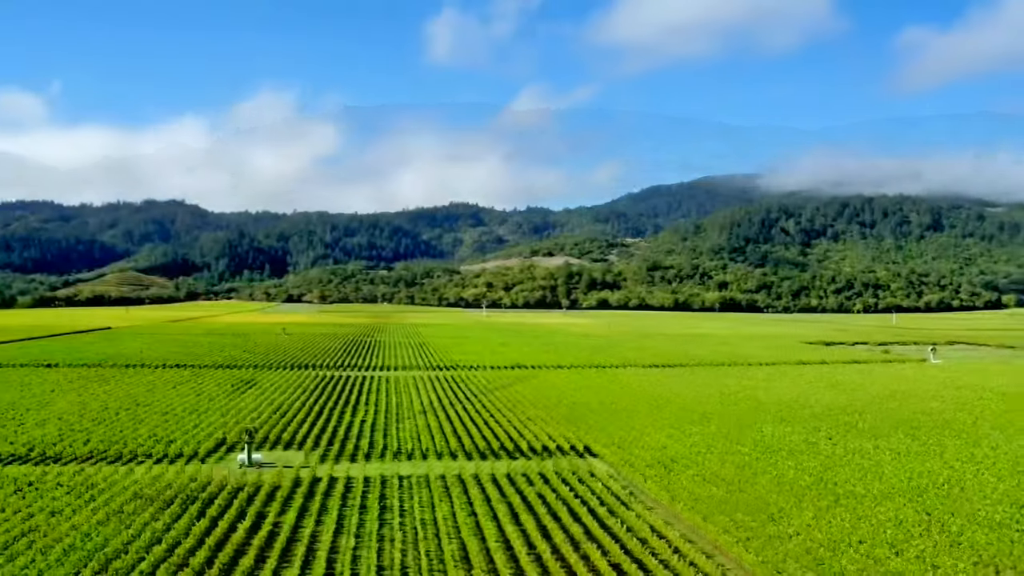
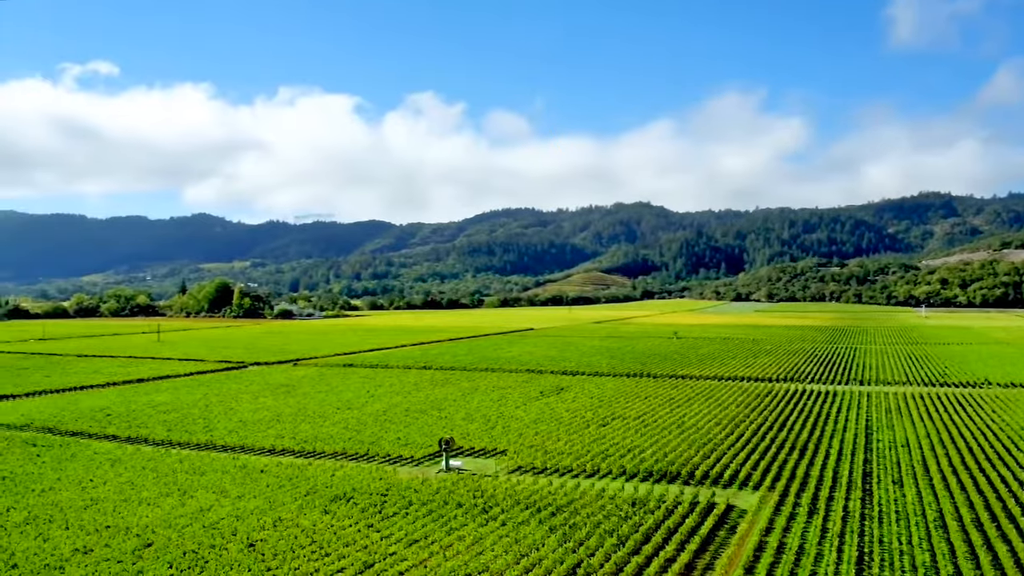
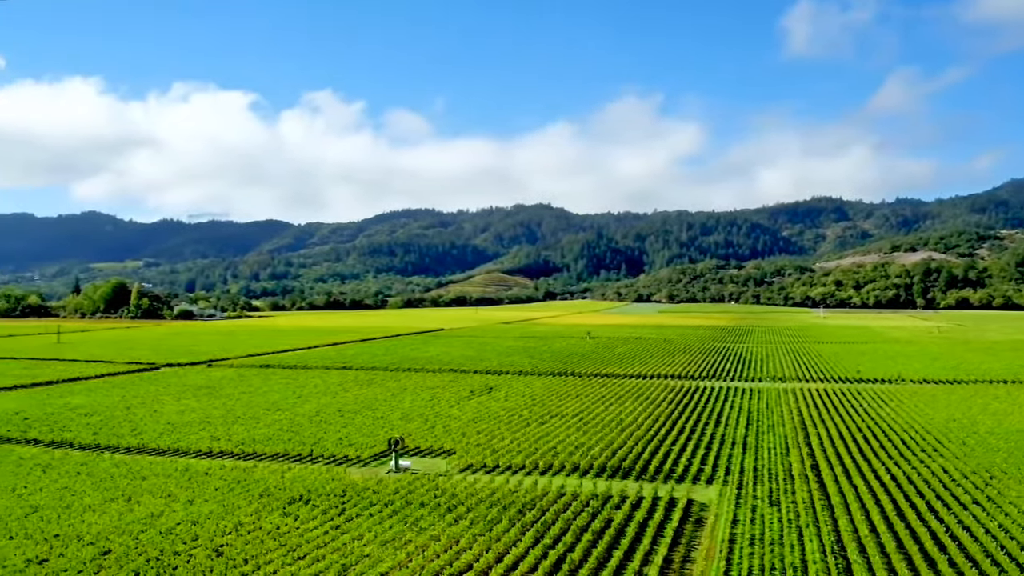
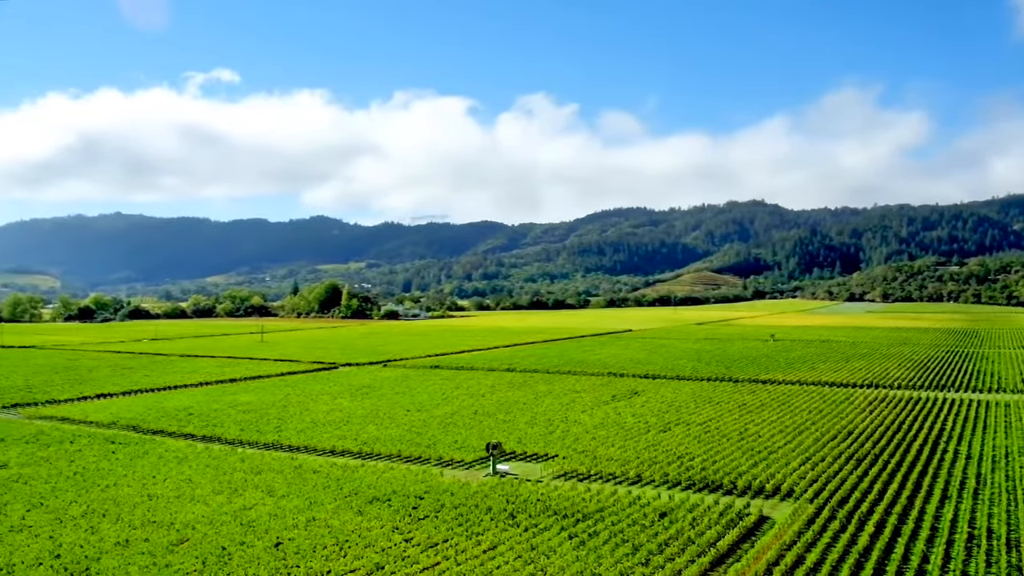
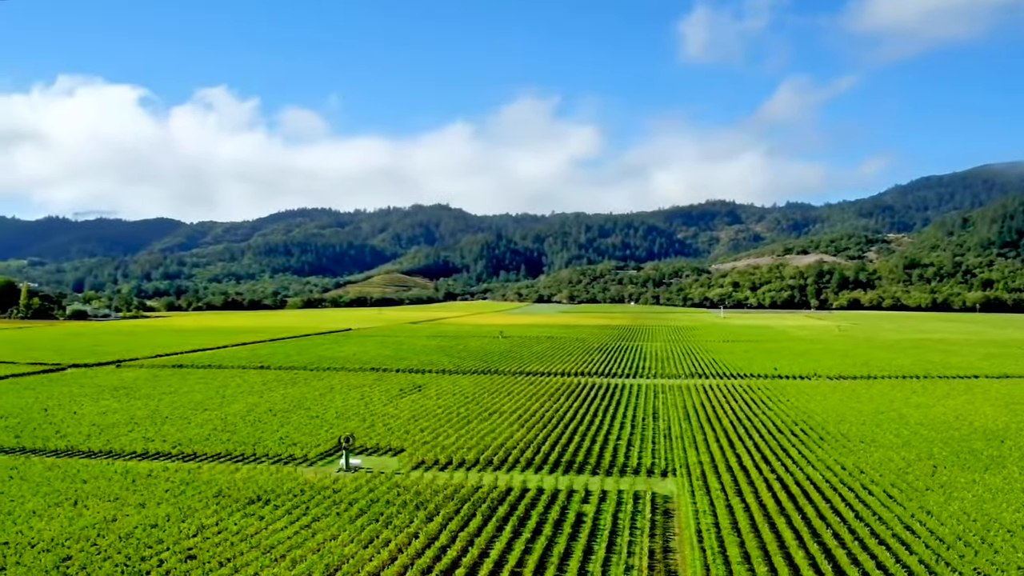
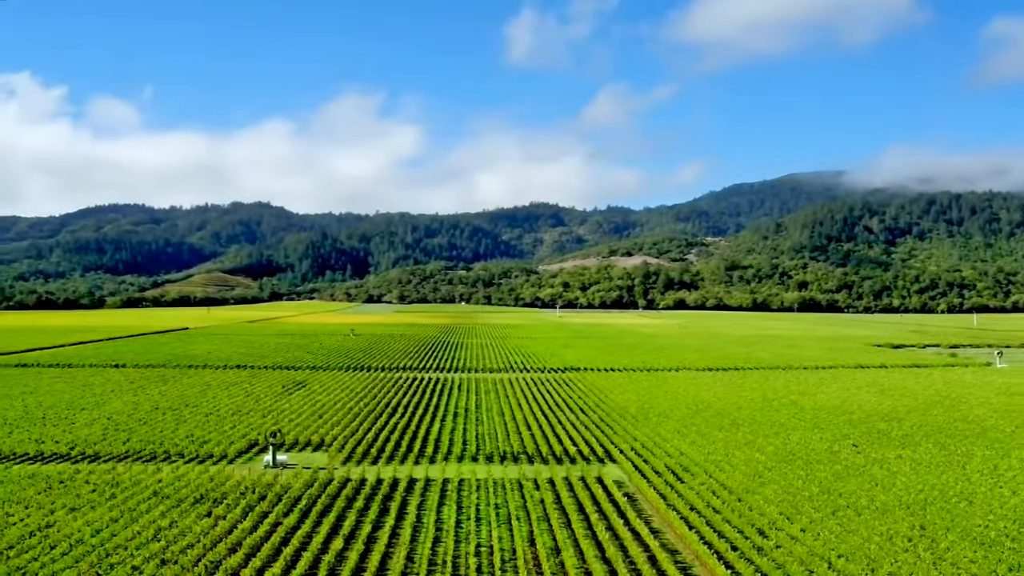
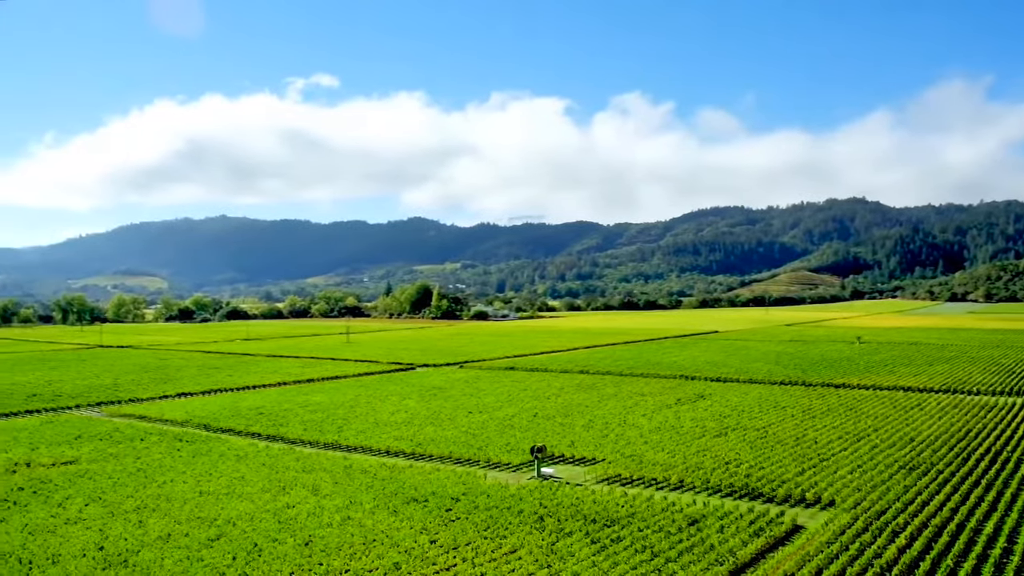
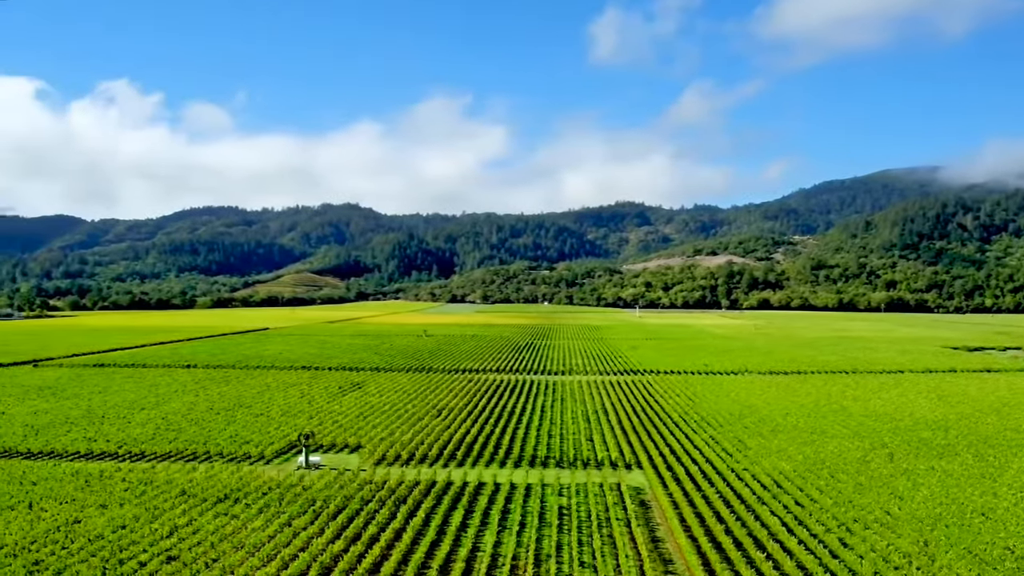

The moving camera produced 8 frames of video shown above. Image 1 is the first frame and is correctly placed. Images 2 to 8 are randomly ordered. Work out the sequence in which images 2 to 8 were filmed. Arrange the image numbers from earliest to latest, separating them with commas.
6, 8, 5, 3, 2, 4, 7
